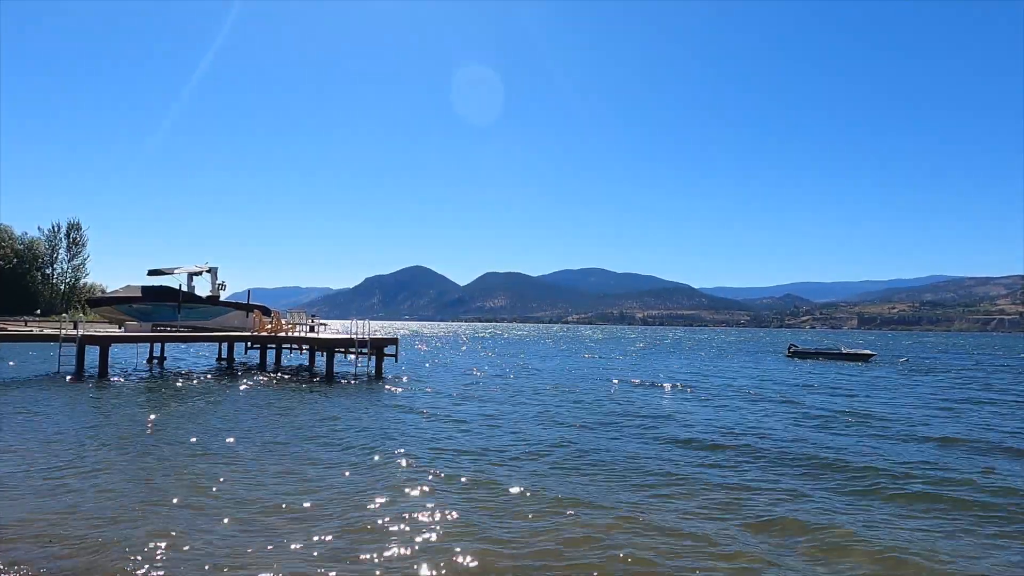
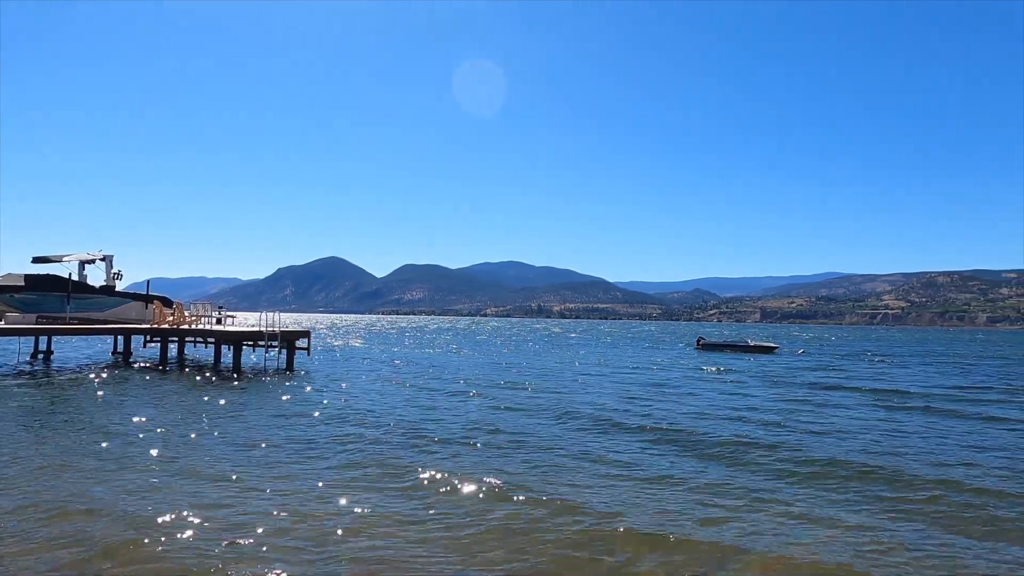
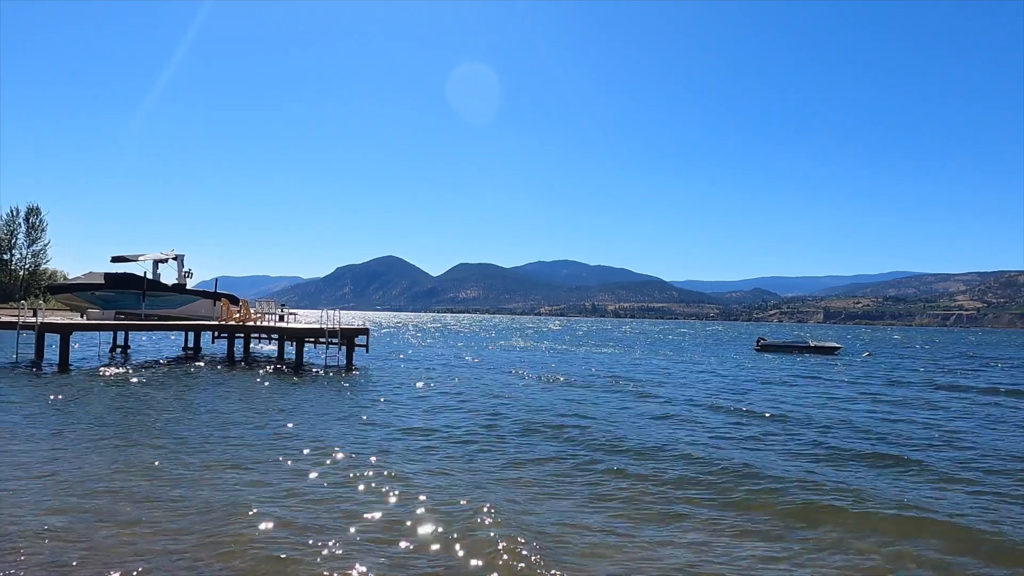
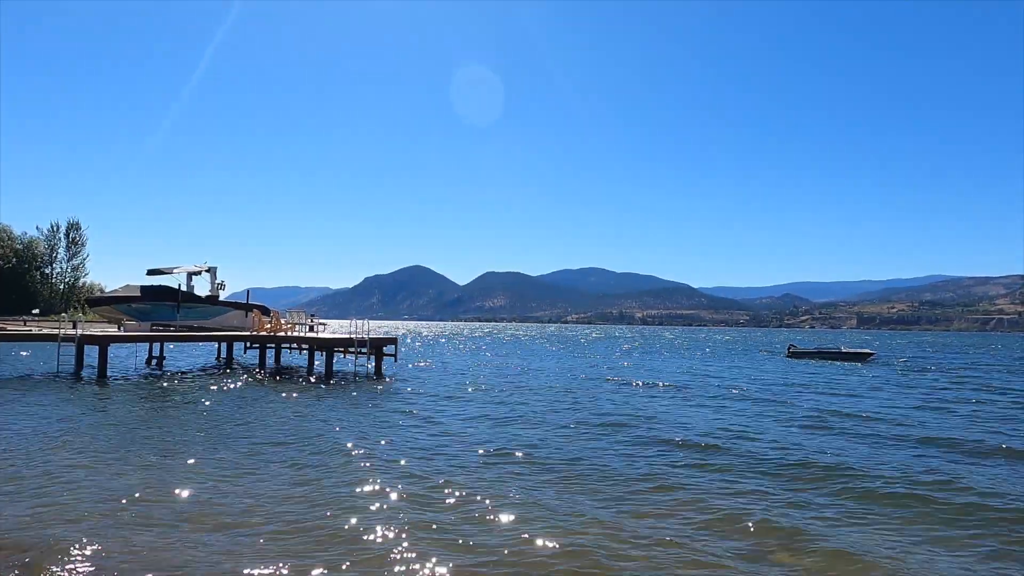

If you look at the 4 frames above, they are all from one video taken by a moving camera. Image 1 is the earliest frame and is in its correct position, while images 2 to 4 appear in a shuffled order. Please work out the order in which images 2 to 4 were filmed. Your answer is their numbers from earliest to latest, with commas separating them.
4, 3, 2
